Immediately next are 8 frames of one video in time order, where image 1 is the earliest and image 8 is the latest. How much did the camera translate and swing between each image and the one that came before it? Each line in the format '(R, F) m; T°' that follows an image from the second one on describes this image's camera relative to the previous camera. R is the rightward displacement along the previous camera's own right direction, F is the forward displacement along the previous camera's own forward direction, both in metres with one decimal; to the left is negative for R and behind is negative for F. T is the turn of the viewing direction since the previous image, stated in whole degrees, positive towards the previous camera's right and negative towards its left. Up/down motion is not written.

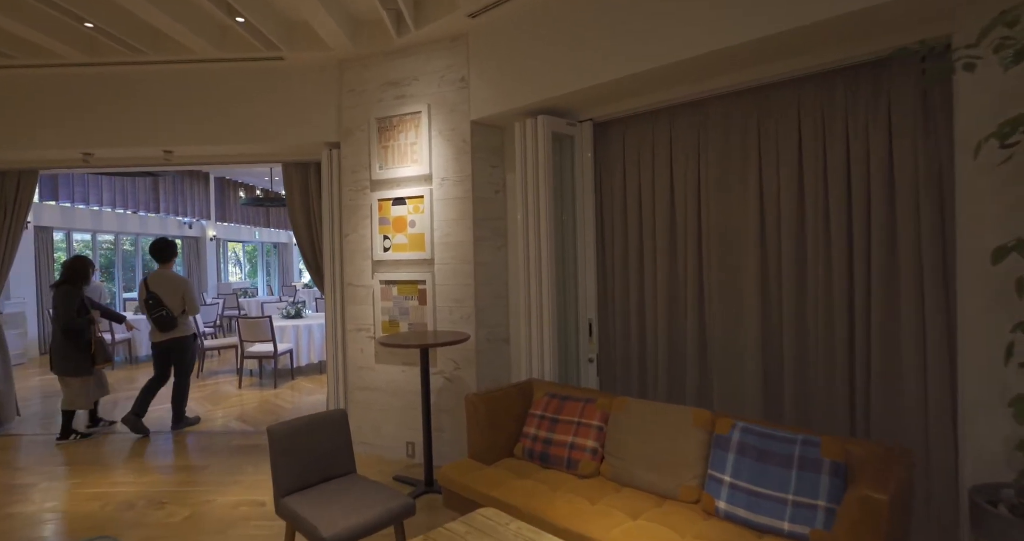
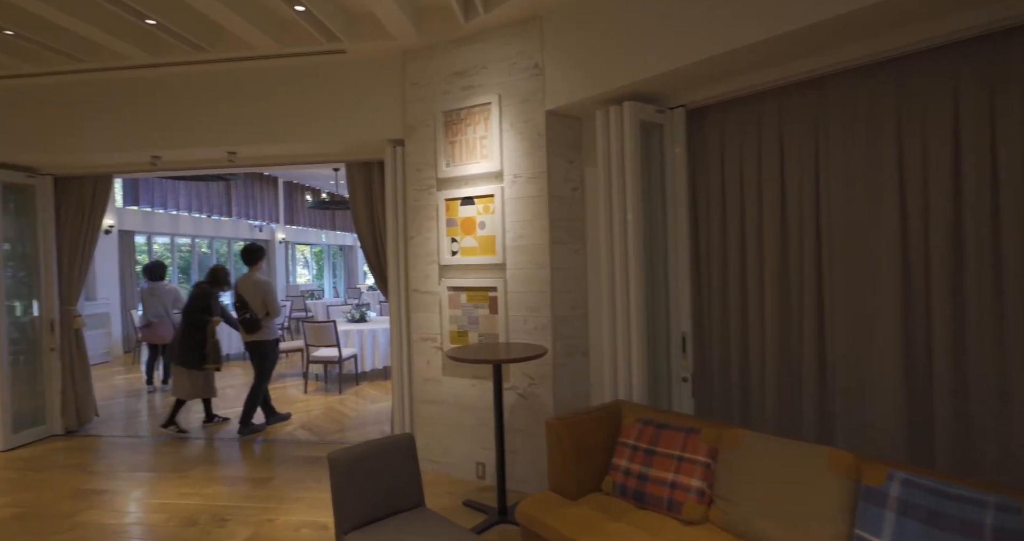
(-0.1, +0.4) m; -6°
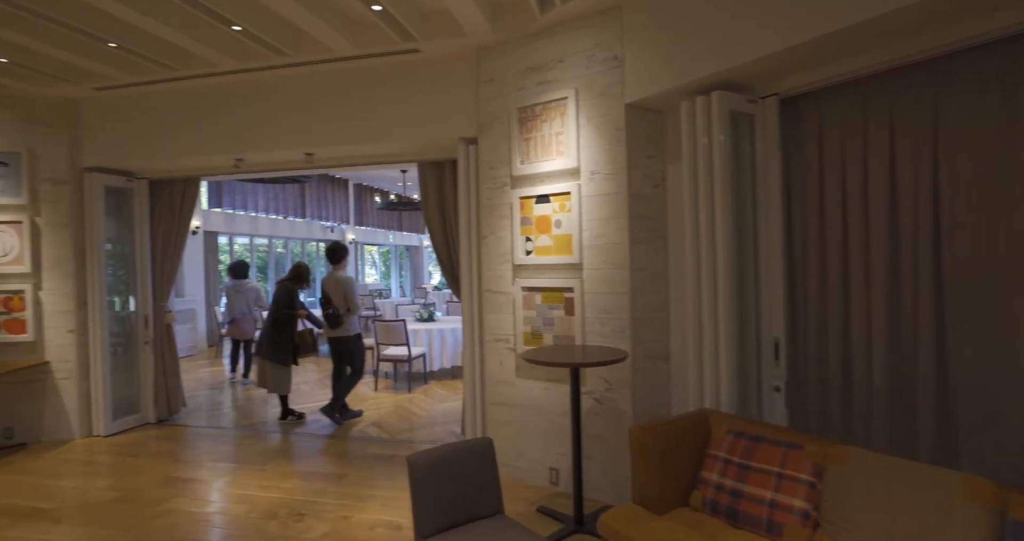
(-0.1, +0.1) m; -6°
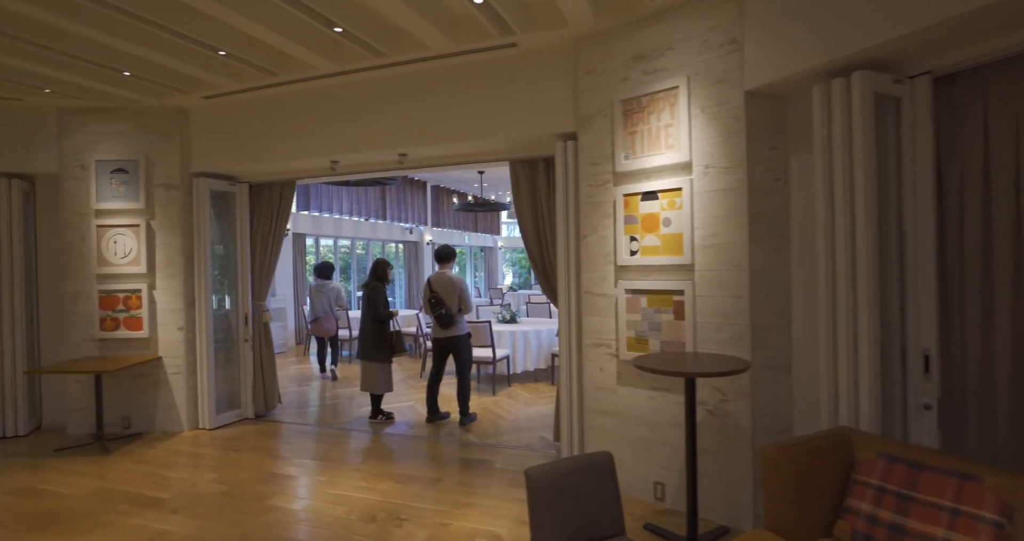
(-0.2, +0.1) m; -7°
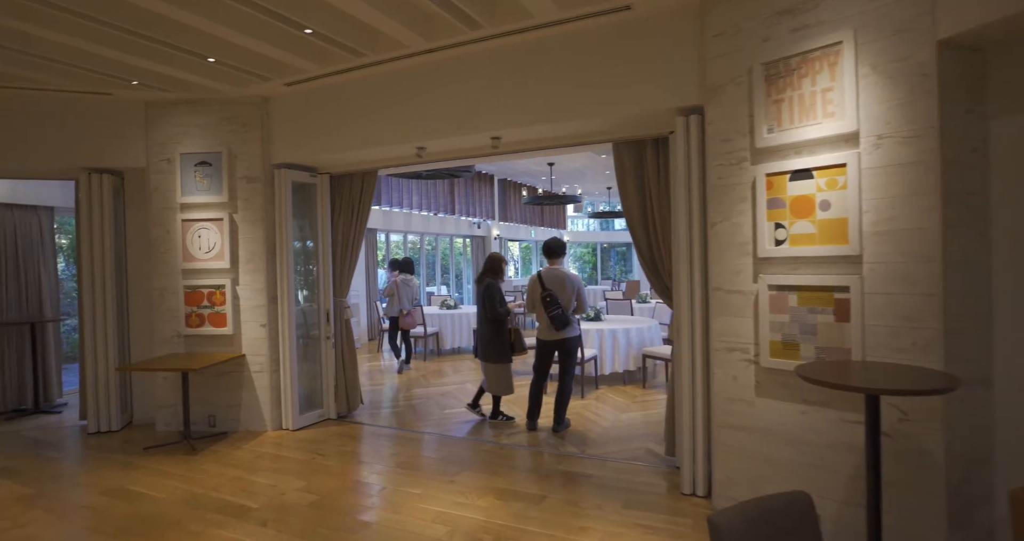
(-0.3, +0.4) m; -6°
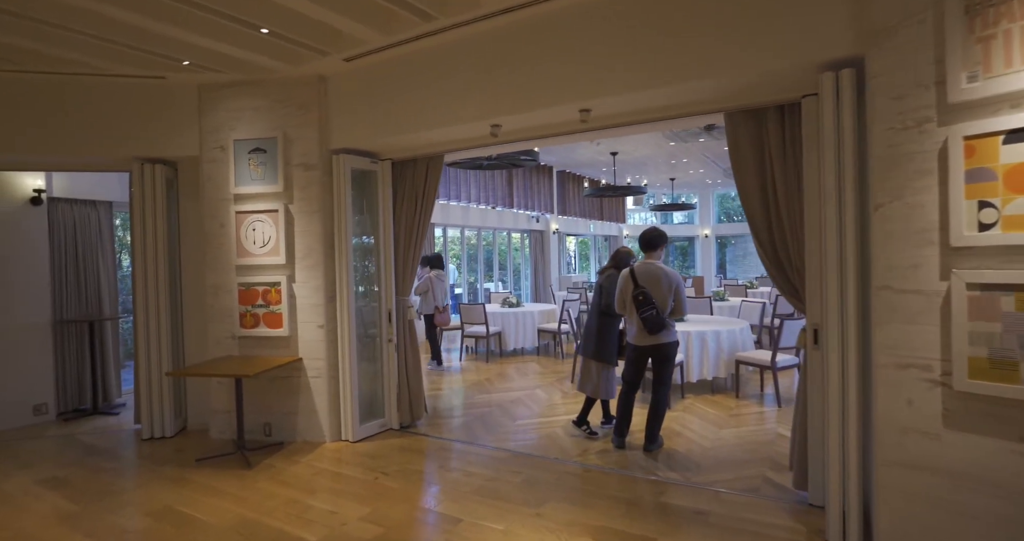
(-0.2, +0.6) m; -5°
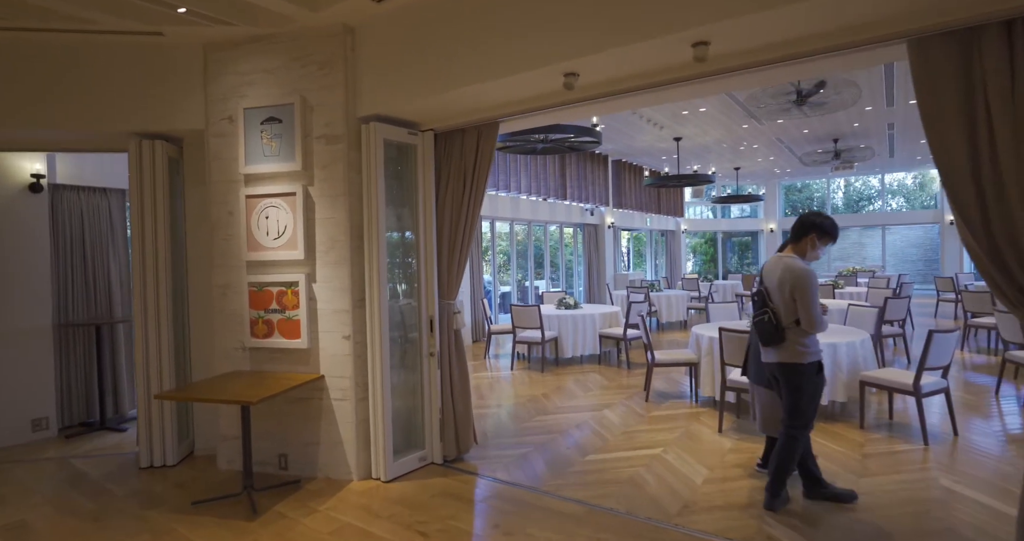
(-0.2, +1.0) m; -4°
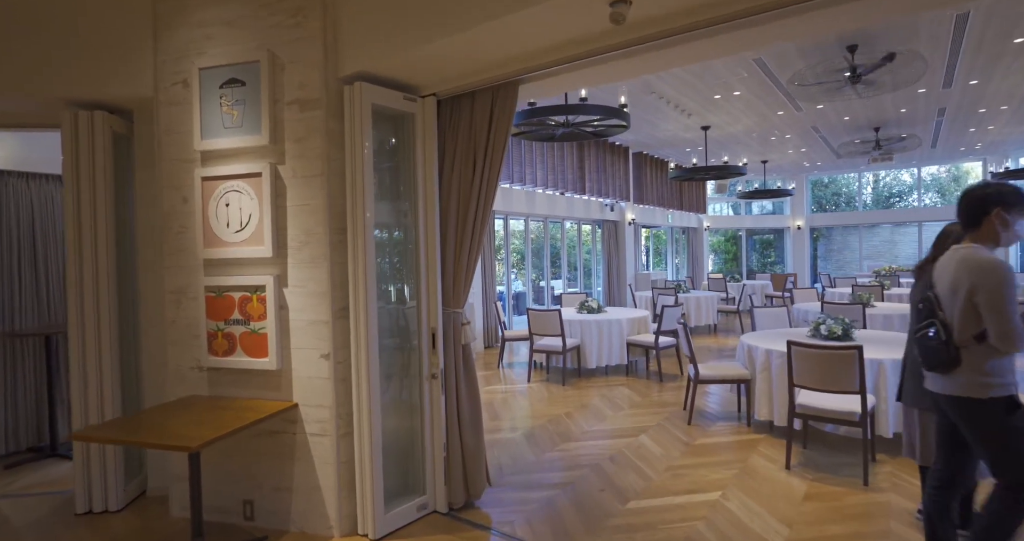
(-0.1, +0.8) m; -1°
